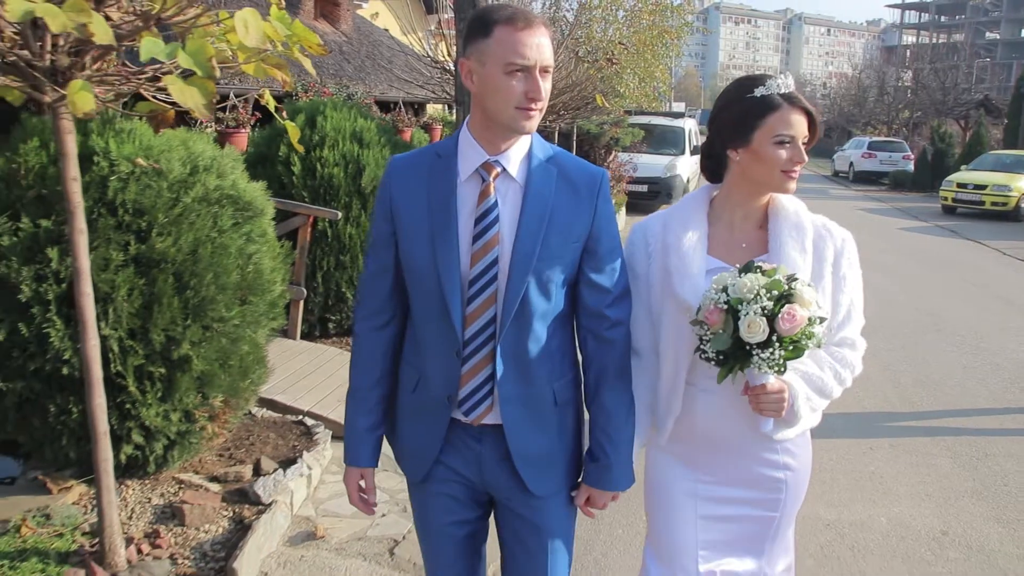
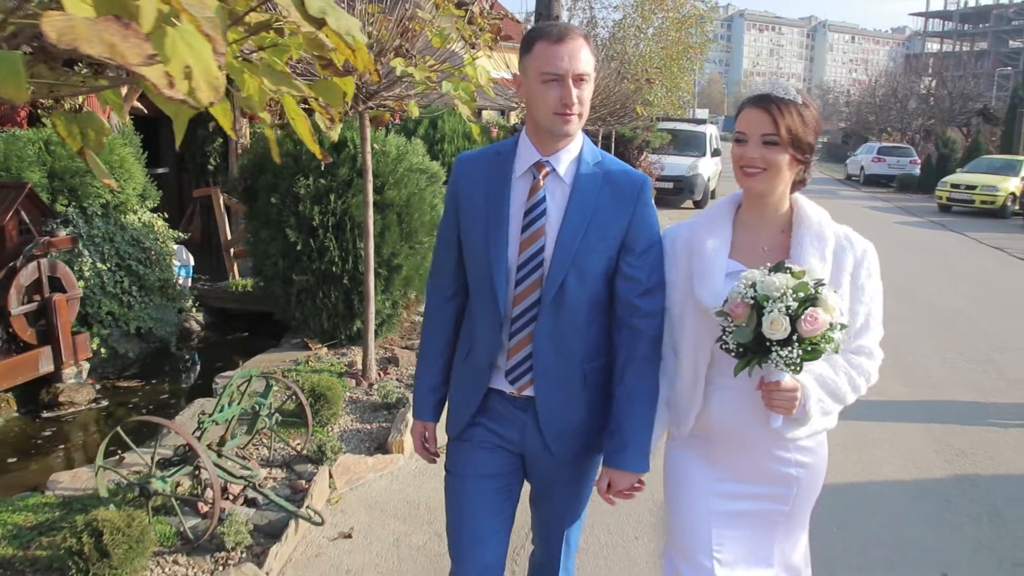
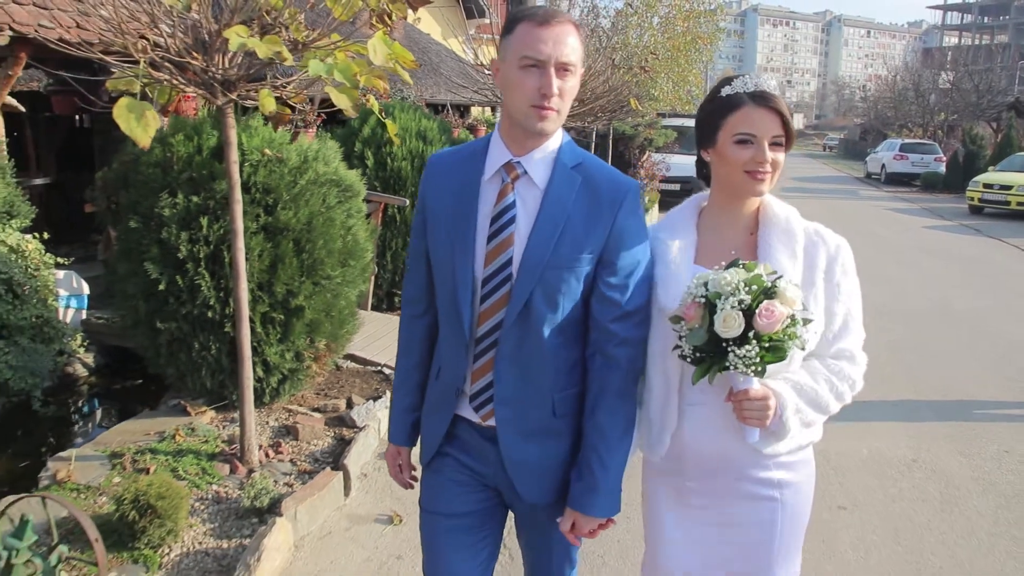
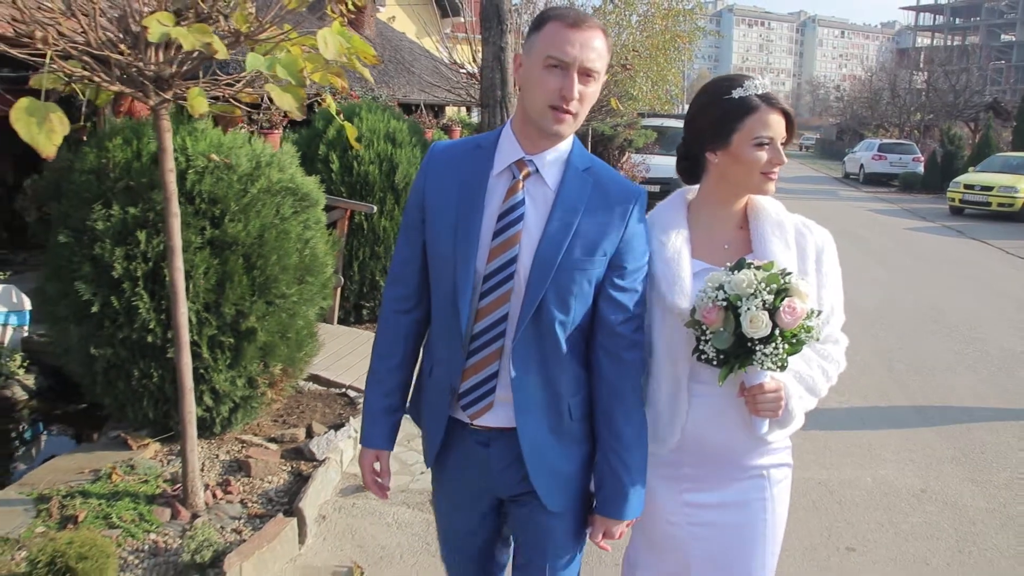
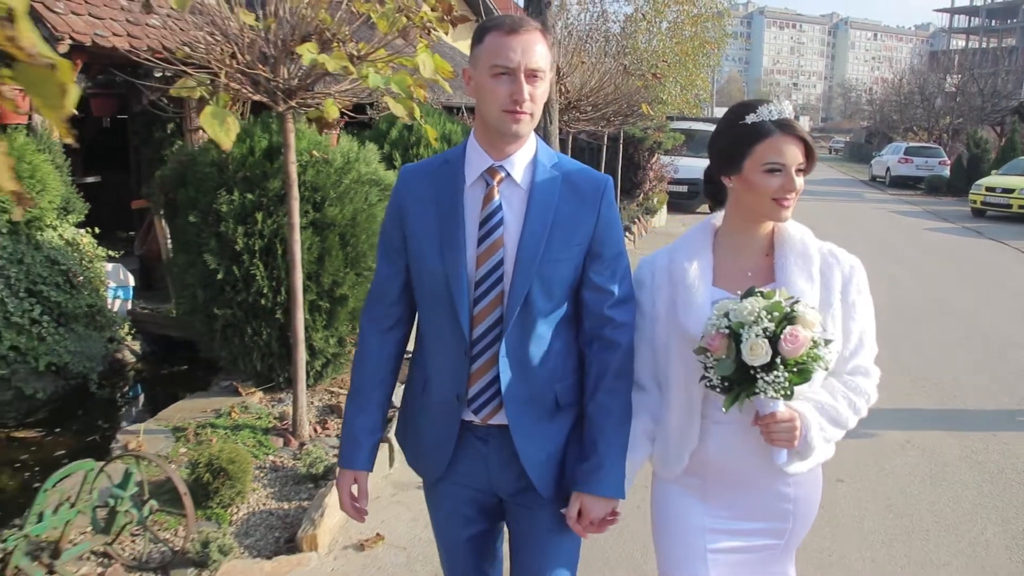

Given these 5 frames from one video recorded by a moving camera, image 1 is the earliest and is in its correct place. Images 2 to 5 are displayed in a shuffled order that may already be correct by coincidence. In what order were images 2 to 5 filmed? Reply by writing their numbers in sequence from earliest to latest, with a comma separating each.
4, 3, 5, 2
